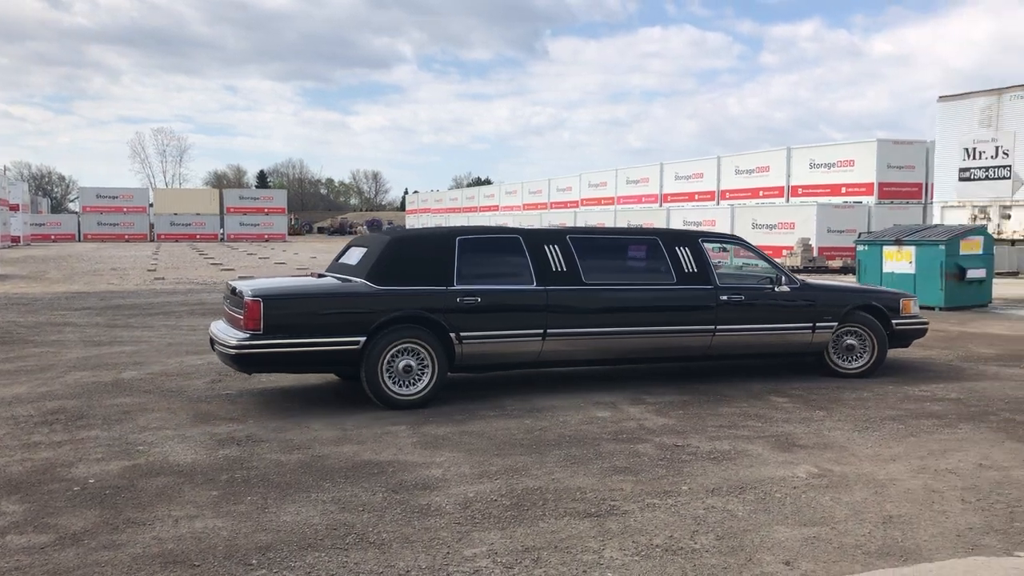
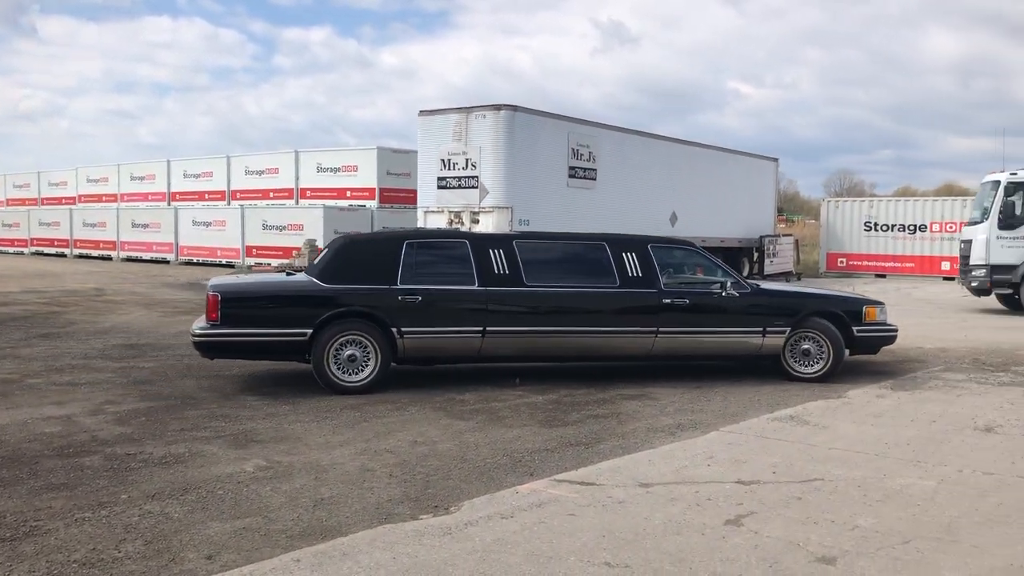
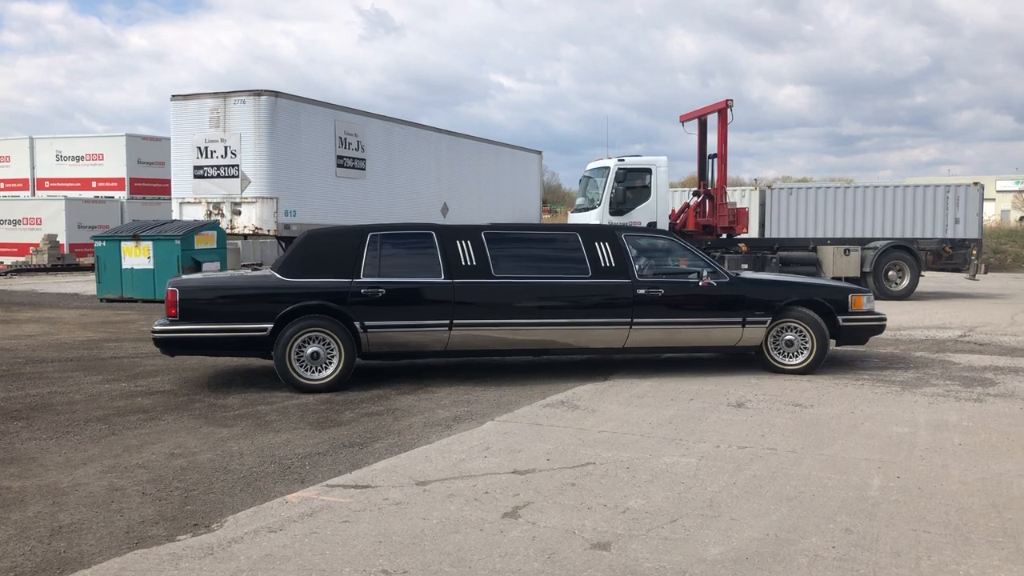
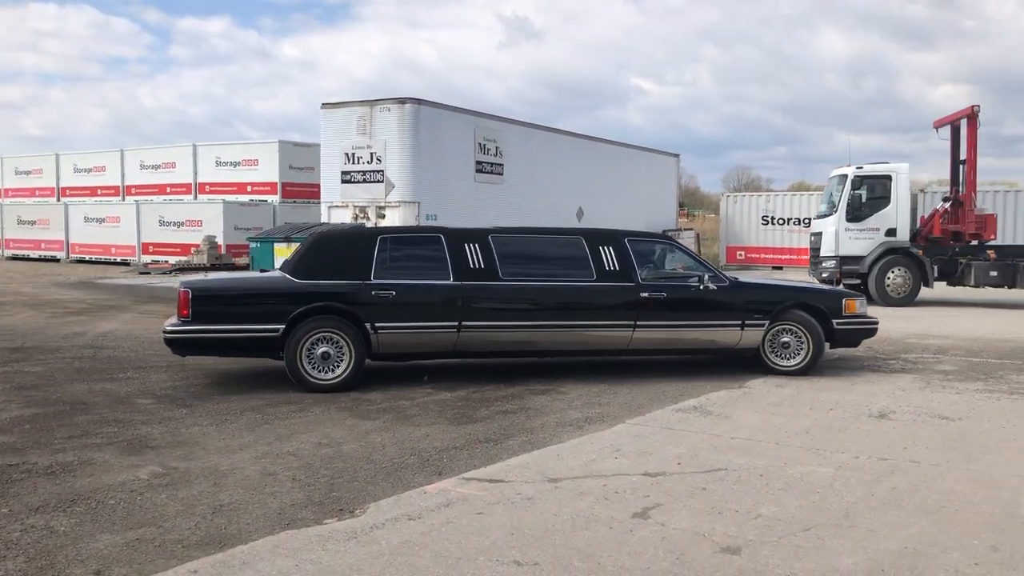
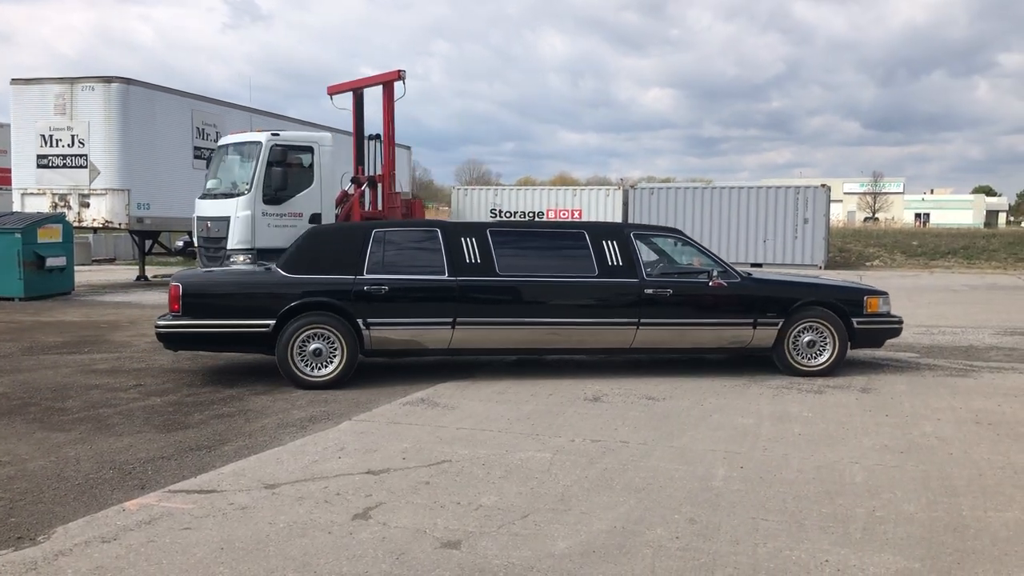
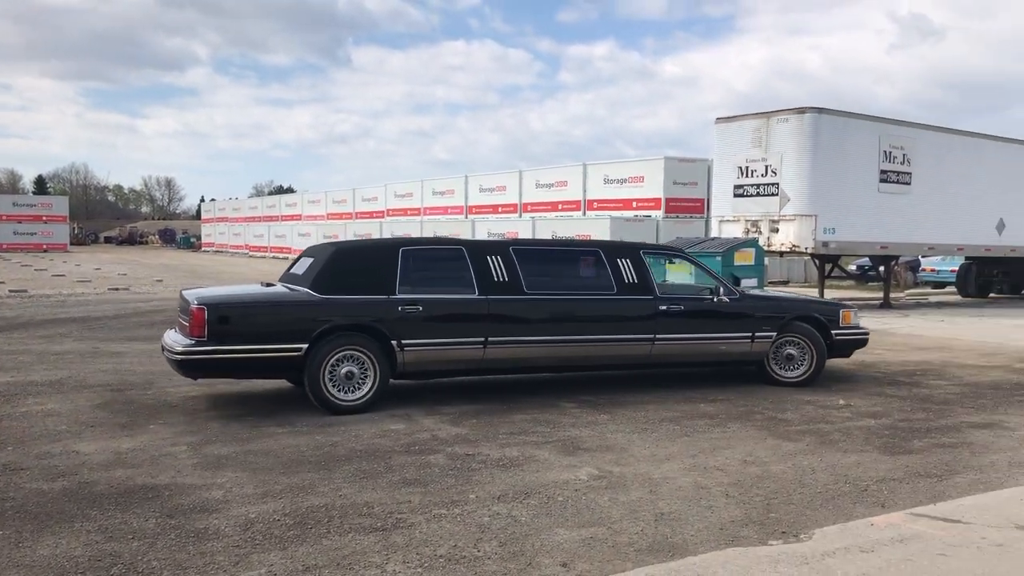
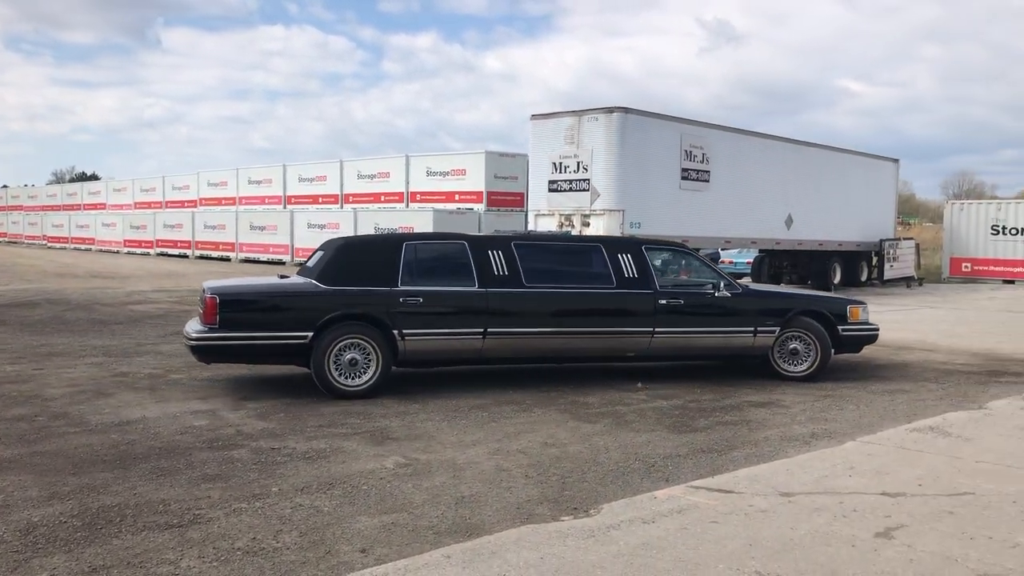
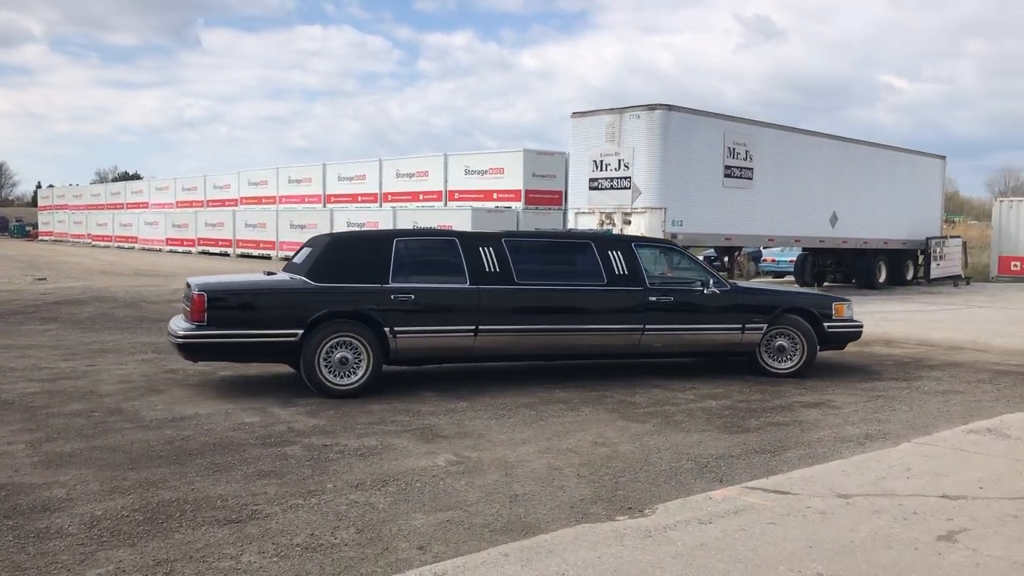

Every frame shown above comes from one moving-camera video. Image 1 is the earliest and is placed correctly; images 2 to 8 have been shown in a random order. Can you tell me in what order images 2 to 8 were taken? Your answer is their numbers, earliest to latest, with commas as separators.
6, 8, 7, 2, 4, 3, 5
